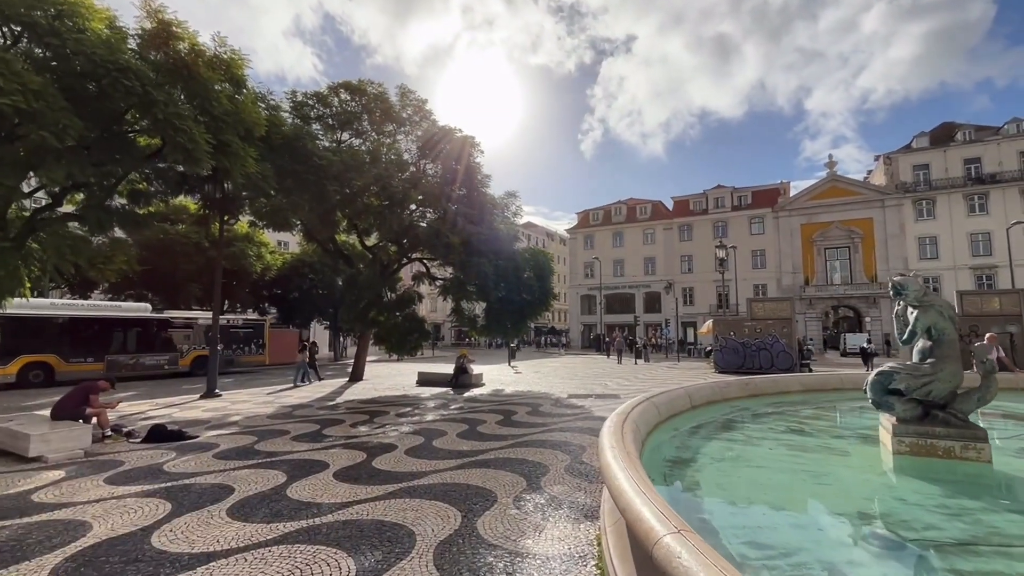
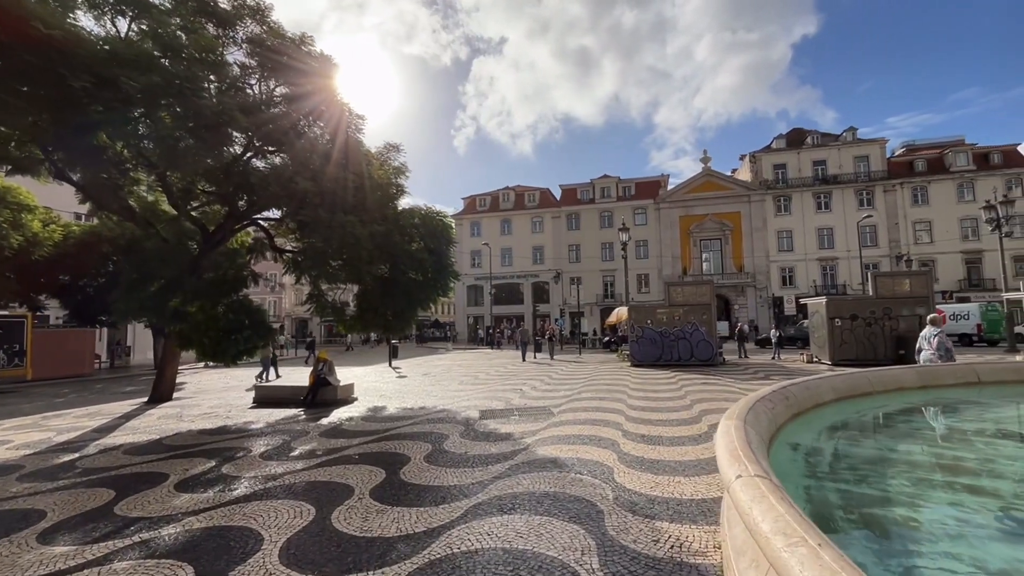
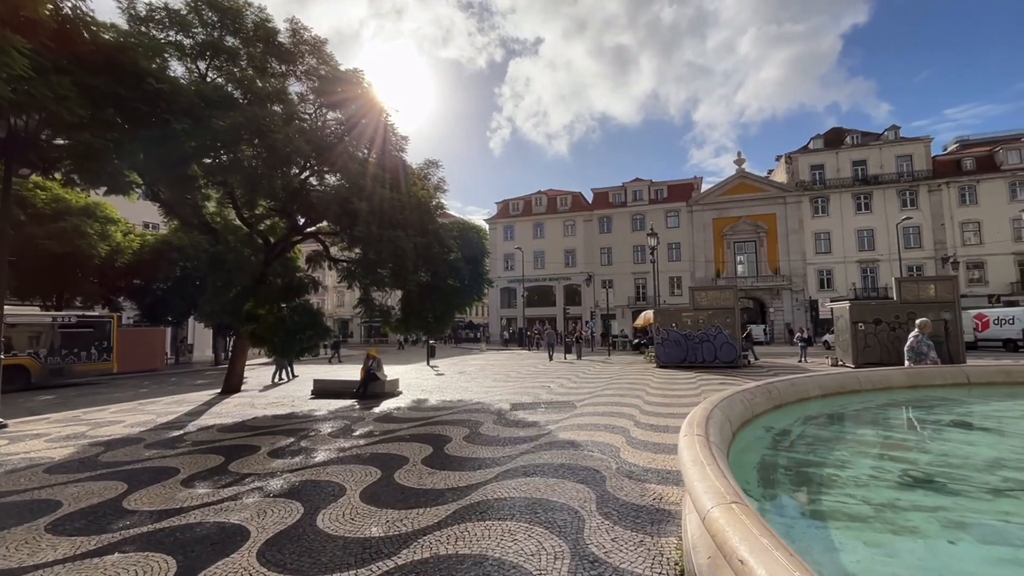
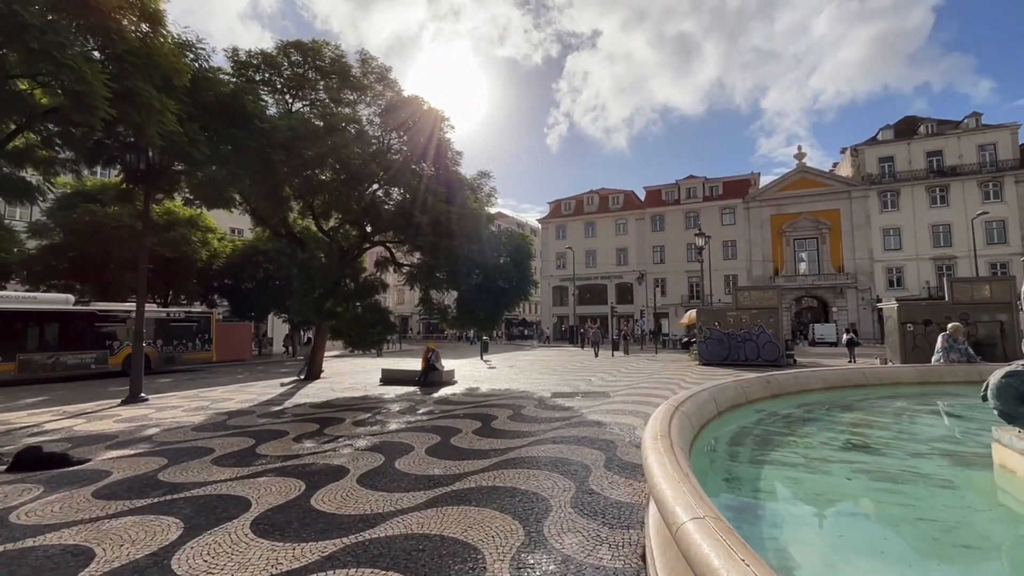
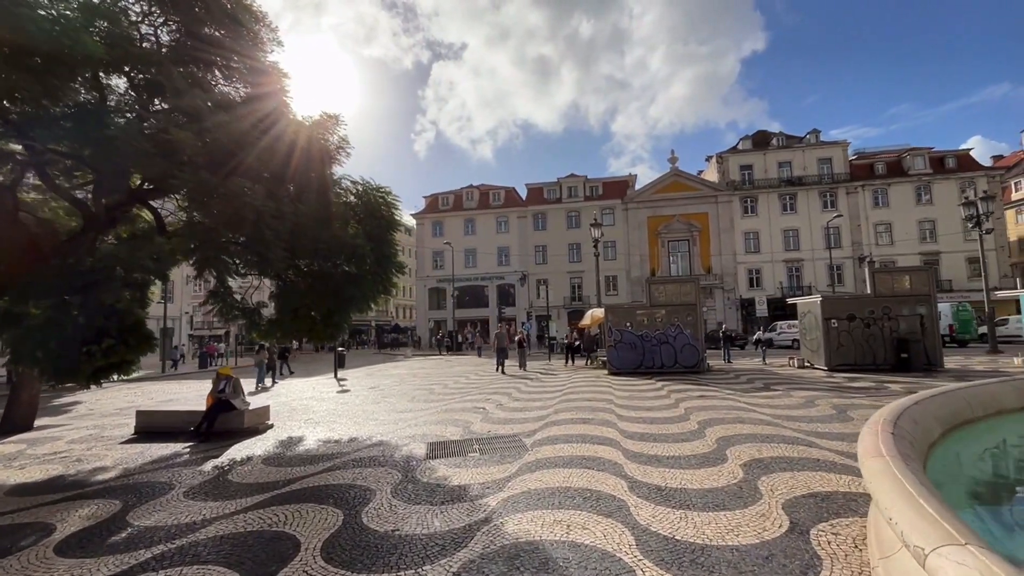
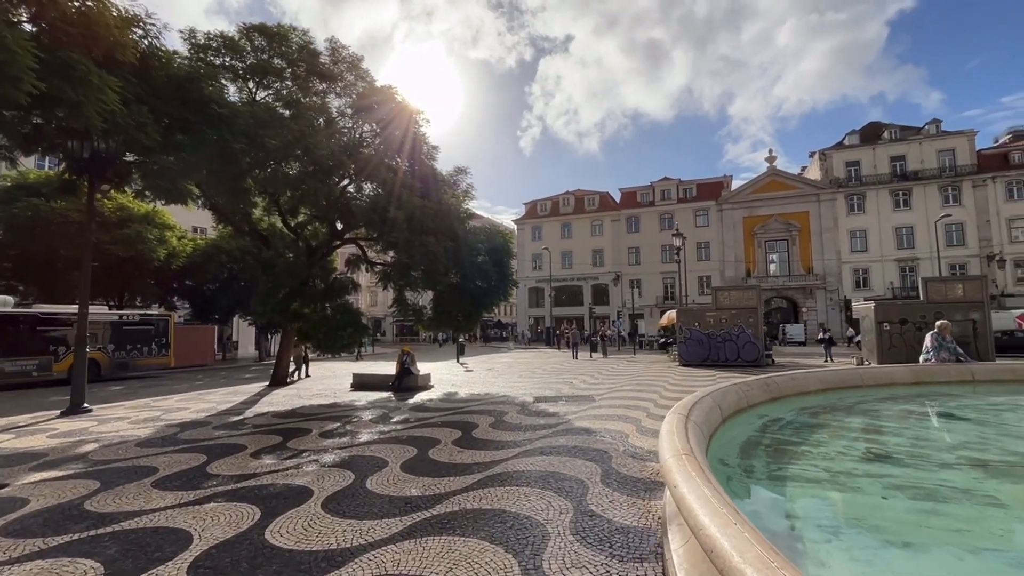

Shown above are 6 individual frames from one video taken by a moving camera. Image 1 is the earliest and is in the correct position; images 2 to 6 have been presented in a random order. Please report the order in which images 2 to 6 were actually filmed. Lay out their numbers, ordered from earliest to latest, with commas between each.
4, 6, 3, 2, 5
